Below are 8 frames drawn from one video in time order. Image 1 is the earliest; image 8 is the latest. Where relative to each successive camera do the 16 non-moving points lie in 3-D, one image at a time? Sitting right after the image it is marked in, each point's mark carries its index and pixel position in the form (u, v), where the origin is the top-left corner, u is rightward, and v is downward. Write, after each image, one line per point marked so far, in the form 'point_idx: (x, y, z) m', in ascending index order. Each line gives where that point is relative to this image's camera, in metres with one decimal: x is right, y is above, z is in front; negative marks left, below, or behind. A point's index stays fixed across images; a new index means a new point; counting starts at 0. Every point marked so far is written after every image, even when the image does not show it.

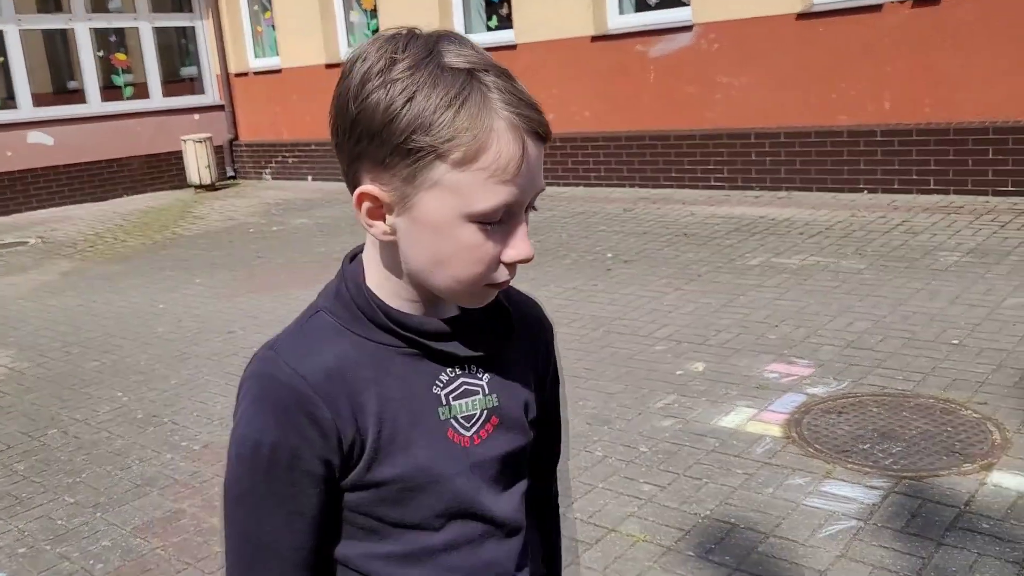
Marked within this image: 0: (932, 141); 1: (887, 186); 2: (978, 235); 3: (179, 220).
0: (+3.9, +1.3, +8.3) m
1: (+3.6, +1.0, +8.7) m
2: (+3.5, +0.4, +6.9) m
3: (-4.7, +1.0, +12.7) m
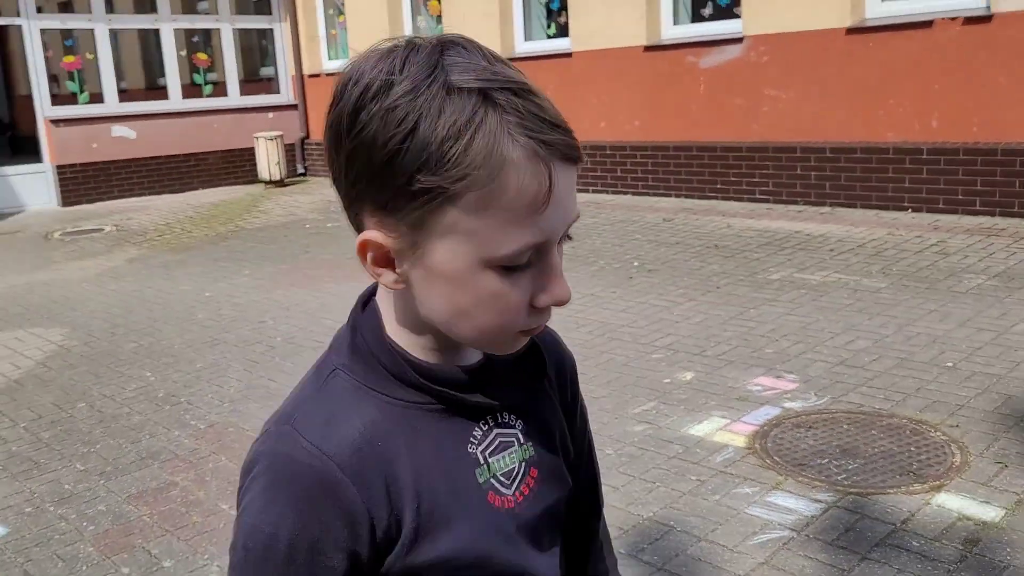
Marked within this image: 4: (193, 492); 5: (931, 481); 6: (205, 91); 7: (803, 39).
0: (+4.2, +1.1, +8.1) m
1: (+3.9, +0.8, +8.5) m
2: (+3.7, +0.2, +6.7) m
3: (-3.9, +1.1, +13.2) m
4: (-1.4, -0.9, +4.1) m
5: (+1.6, -0.7, +3.5) m
6: (-5.2, +3.4, +15.5) m
7: (+3.0, +2.5, +9.3) m
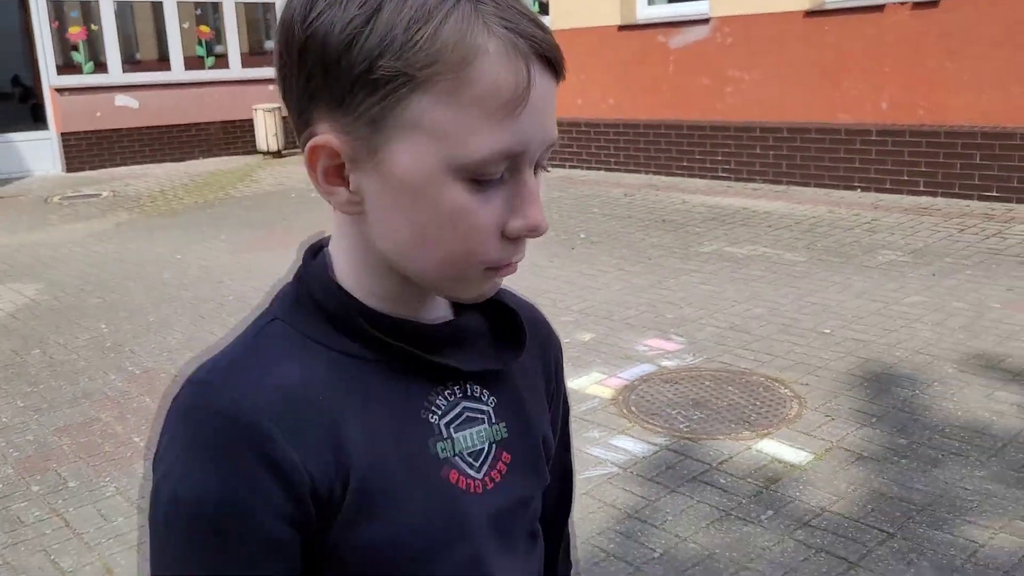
0: (+3.8, +1.3, +8.3) m
1: (+3.6, +1.0, +8.8) m
2: (+3.2, +0.4, +7.0) m
3: (-4.2, +1.6, +13.7) m
4: (-2.0, -0.7, +4.5) m
5: (+1.1, -0.6, +3.9) m
6: (-5.4, +4.0, +15.9) m
7: (+2.6, +2.8, +9.5) m
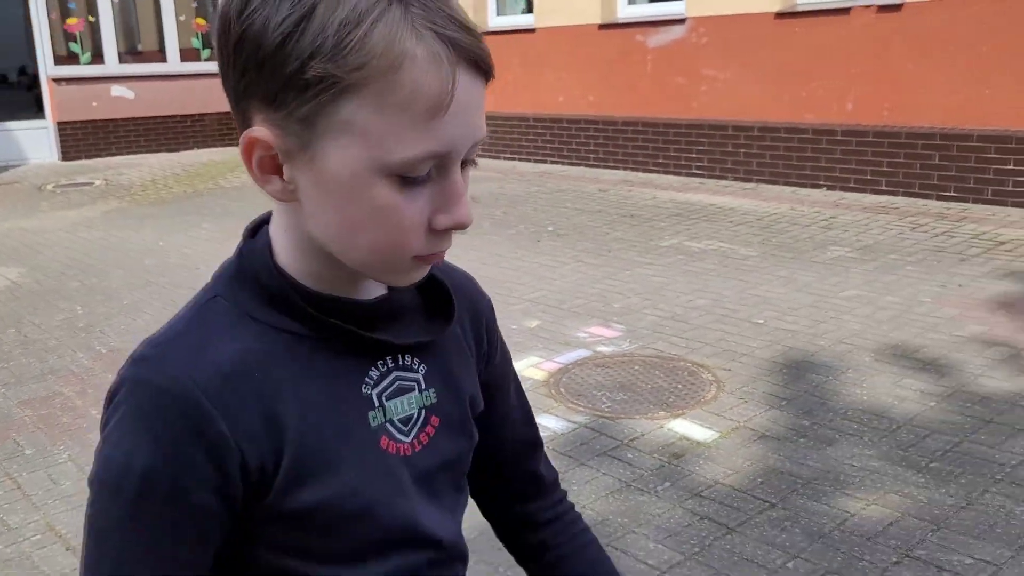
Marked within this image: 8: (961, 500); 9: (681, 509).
0: (+3.5, +1.4, +8.5) m
1: (+3.3, +1.0, +9.0) m
2: (+3.0, +0.4, +7.2) m
3: (-4.4, +1.8, +13.9) m
4: (-2.3, -0.6, +4.7) m
5: (+0.7, -0.6, +4.1) m
6: (-5.5, +4.2, +16.2) m
7: (+2.4, +2.8, +9.7) m
8: (+1.6, -0.7, +3.2) m
9: (+0.6, -0.8, +3.3) m
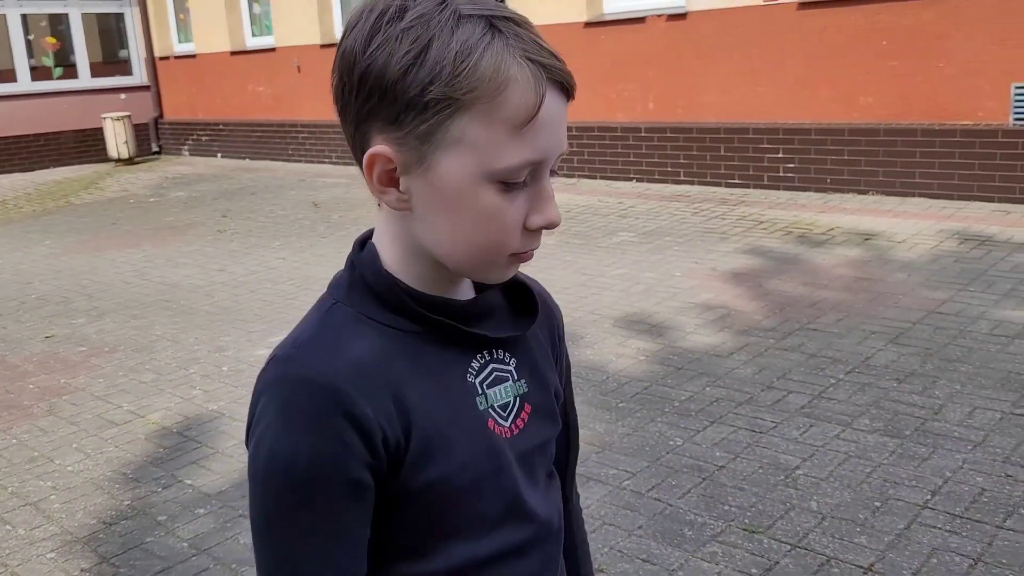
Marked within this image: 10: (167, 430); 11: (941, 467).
0: (+1.8, +1.6, +9.5) m
1: (+1.5, +1.2, +9.9) m
2: (+1.4, +0.6, +8.1) m
3: (-6.7, +1.5, +14.0) m
4: (-3.5, -0.7, +5.1) m
5: (-0.4, -0.5, +4.7) m
6: (-8.2, +3.8, +16.1) m
7: (+0.5, +3.0, +10.5) m
8: (+0.5, -0.6, +3.9) m
9: (-0.5, -0.7, +3.9) m
10: (-1.6, -0.7, +4.3) m
11: (+1.6, -0.7, +3.3) m
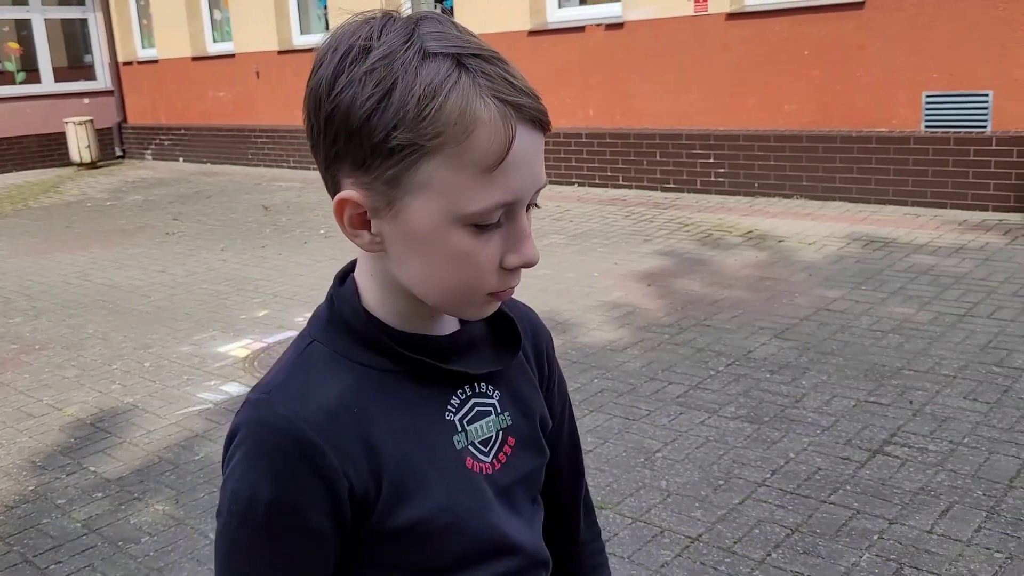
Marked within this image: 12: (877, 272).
0: (+1.2, +1.6, +9.8) m
1: (+0.9, +1.2, +10.2) m
2: (+0.8, +0.6, +8.3) m
3: (-7.3, +1.5, +14.1) m
4: (-4.0, -0.7, +5.2) m
5: (-0.9, -0.5, +5.0) m
6: (-8.9, +3.8, +16.2) m
7: (-0.2, +2.9, +10.7) m
8: (0.0, -0.6, +4.2) m
9: (-0.9, -0.7, +4.1) m
10: (-2.1, -0.7, +4.5) m
11: (+1.1, -0.6, +3.6) m
12: (+2.4, +0.1, +5.9) m
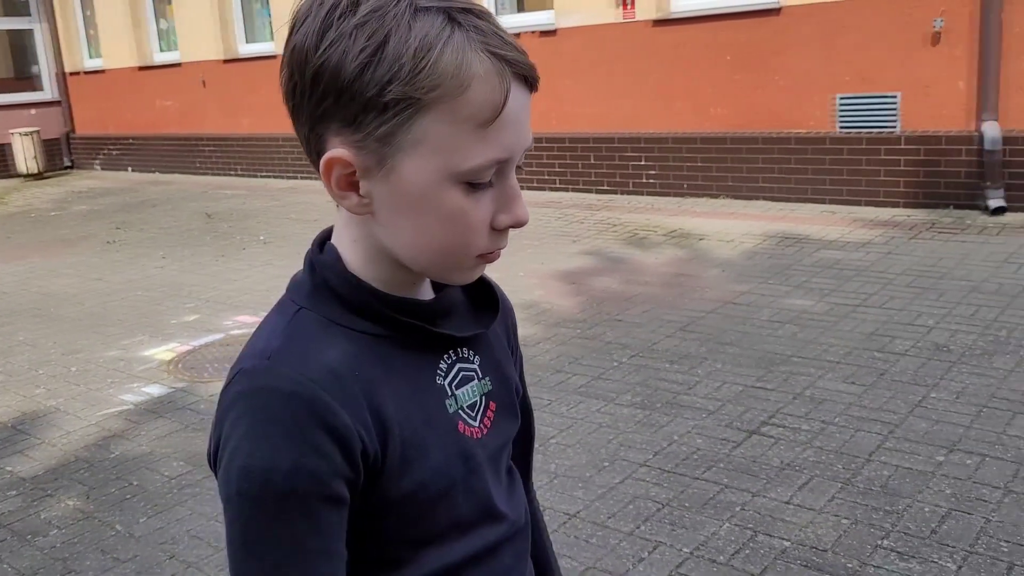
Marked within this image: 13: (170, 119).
0: (+0.5, +1.5, +10.0) m
1: (+0.2, +1.2, +10.4) m
2: (+0.2, +0.6, +8.5) m
3: (-8.2, +1.3, +14.0) m
4: (-4.5, -0.7, +5.3) m
5: (-1.4, -0.5, +5.1) m
6: (-9.9, +3.5, +16.1) m
7: (-0.9, +2.9, +10.9) m
8: (-0.4, -0.6, +4.4) m
9: (-1.4, -0.7, +4.3) m
10: (-2.6, -0.7, +4.6) m
11: (+0.7, -0.6, +3.8) m
12: (+1.9, +0.1, +6.2) m
13: (-5.7, +2.8, +15.0) m
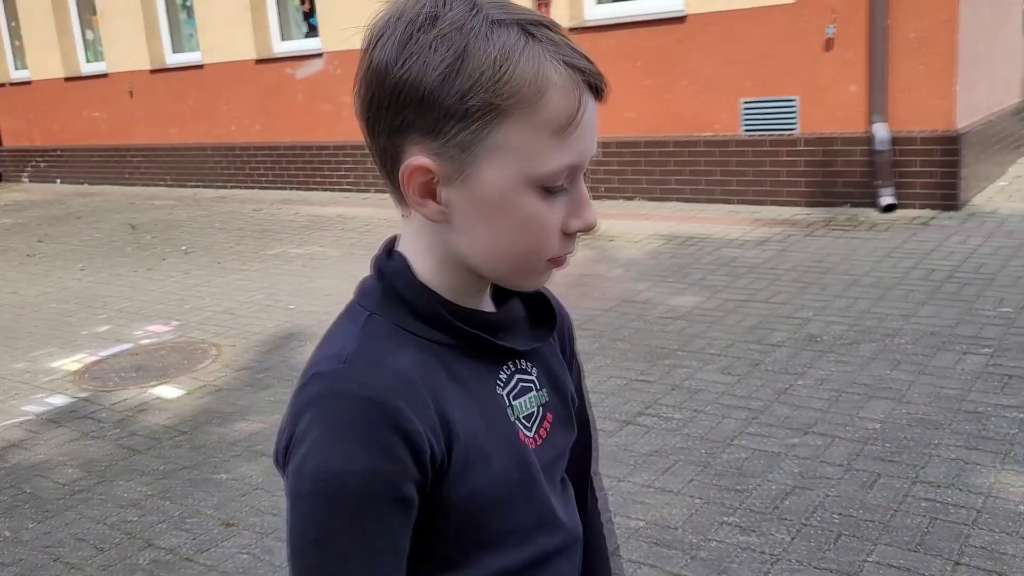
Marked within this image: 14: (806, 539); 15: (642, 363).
0: (-0.4, +1.5, +10.2) m
1: (-0.7, +1.1, +10.5) m
2: (-0.5, +0.6, +8.7) m
3: (-9.2, +1.0, +13.7) m
4: (-5.0, -0.9, +5.2) m
5: (-2.0, -0.5, +5.2) m
6: (-11.1, +3.2, +15.7) m
7: (-1.8, +2.8, +11.0) m
8: (-0.9, -0.6, +4.5) m
9: (-1.9, -0.8, +4.3) m
10: (-3.1, -0.8, +4.6) m
11: (+0.2, -0.6, +4.0) m
12: (+1.2, +0.2, +6.4) m
13: (-6.8, +2.6, +14.8) m
14: (+1.0, -0.8, +2.9) m
15: (+0.7, -0.4, +4.6) m
